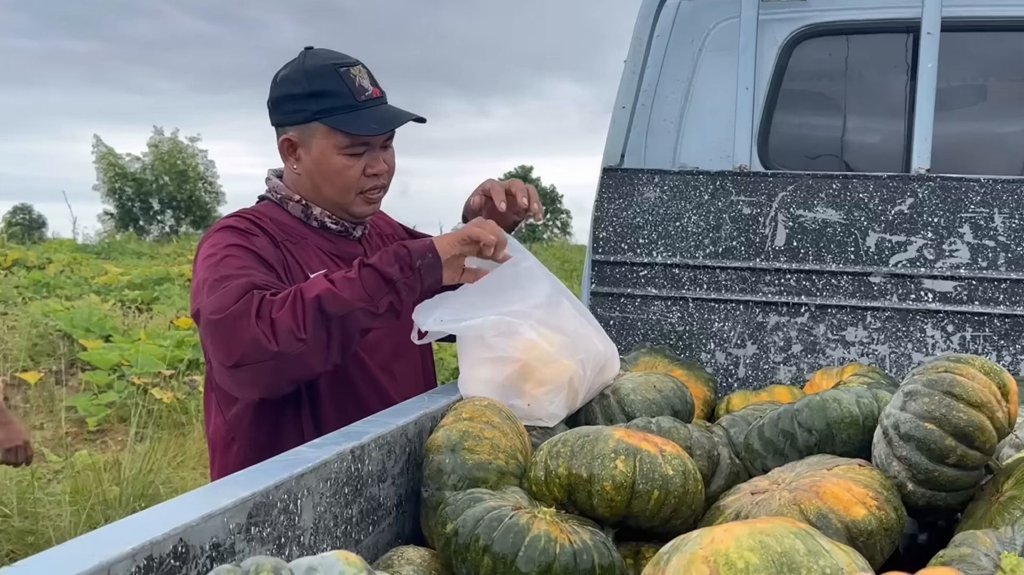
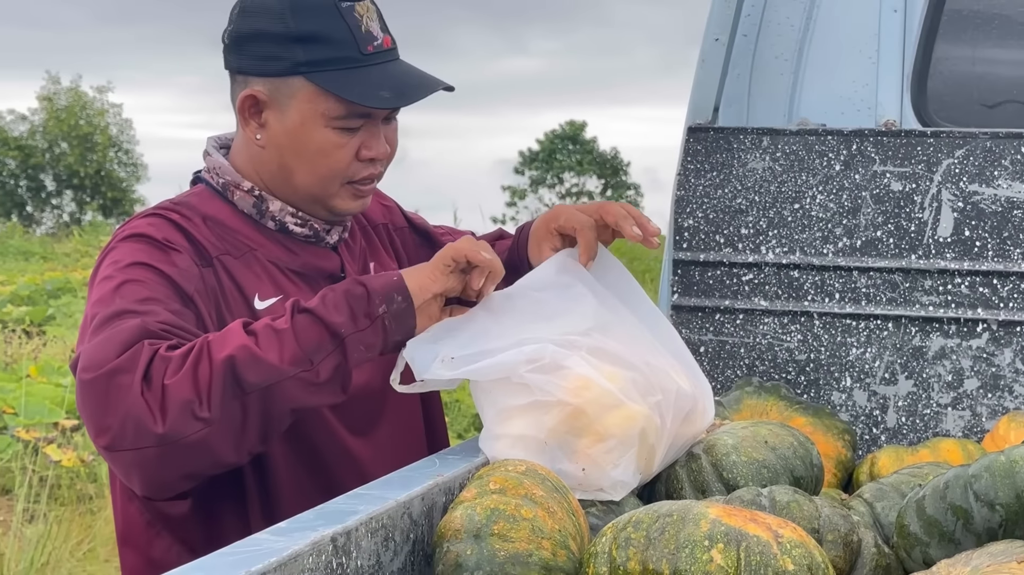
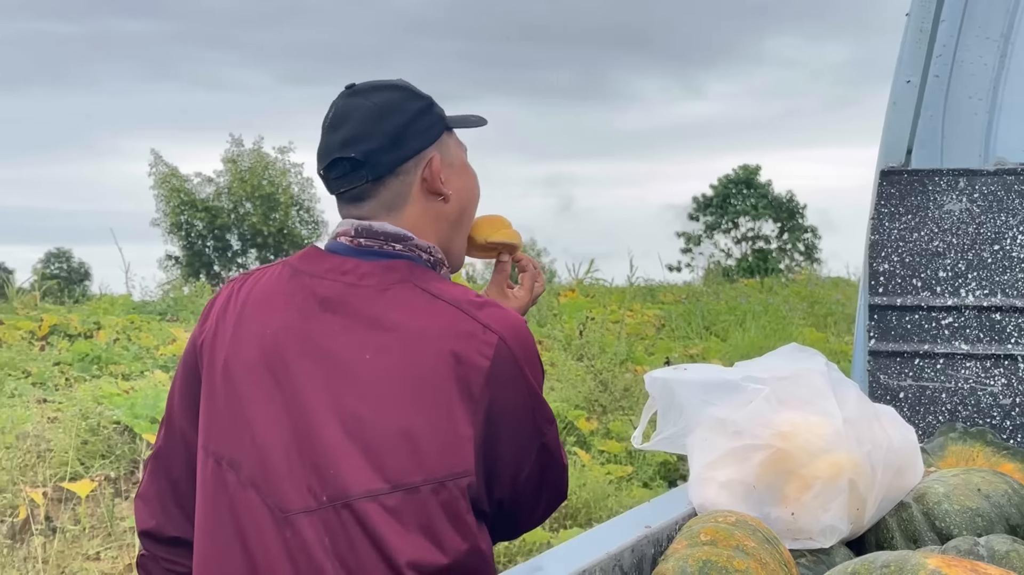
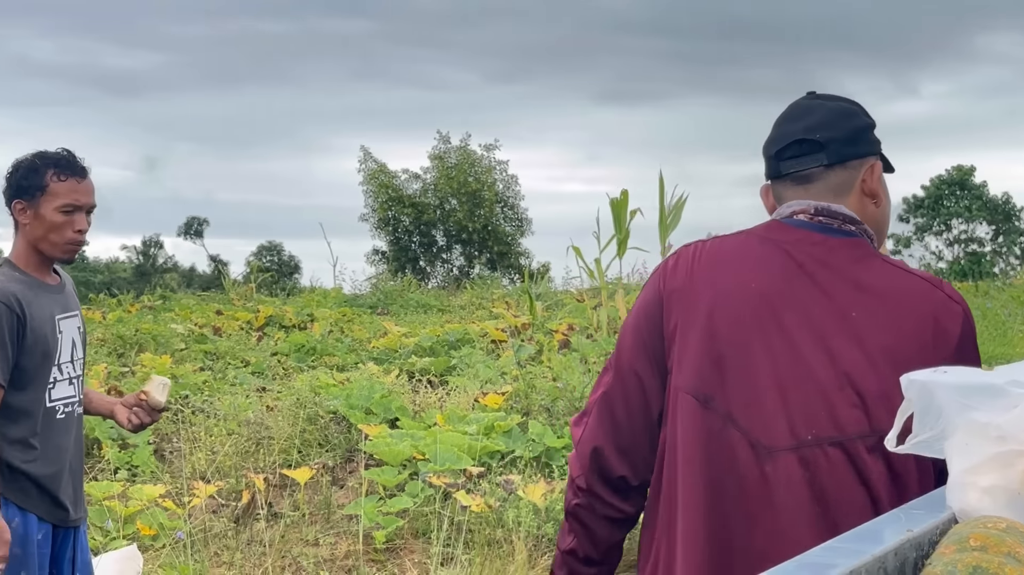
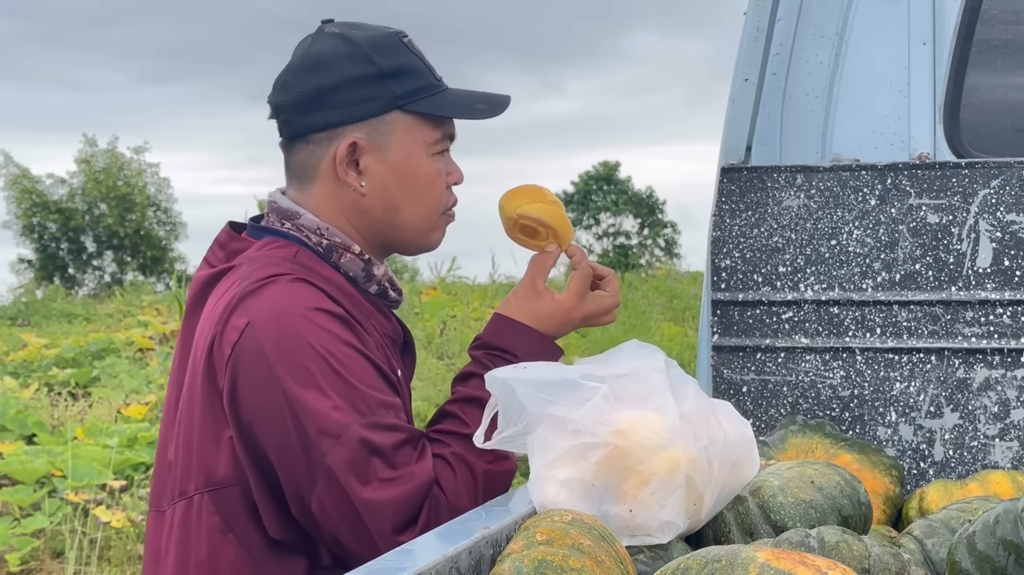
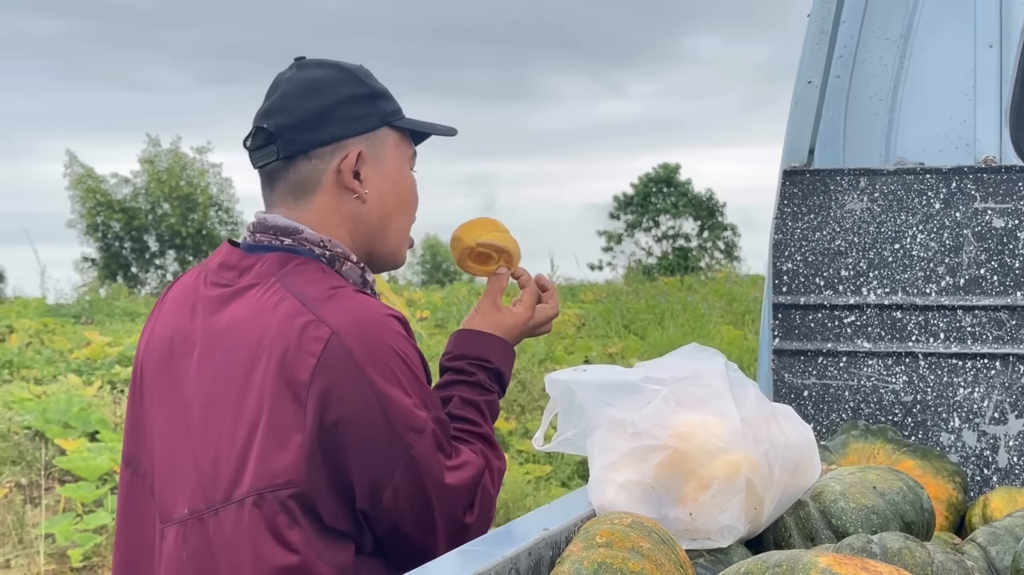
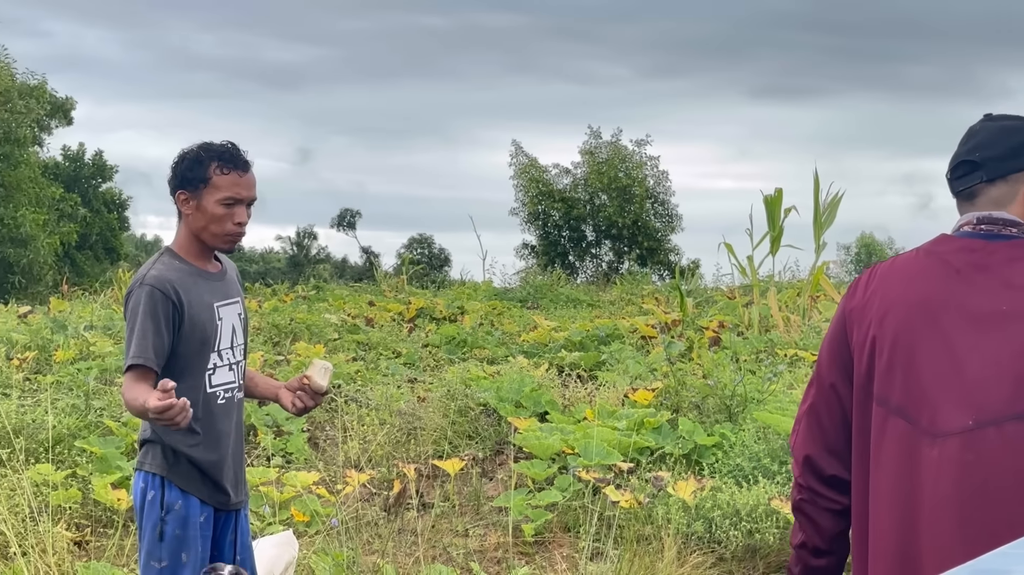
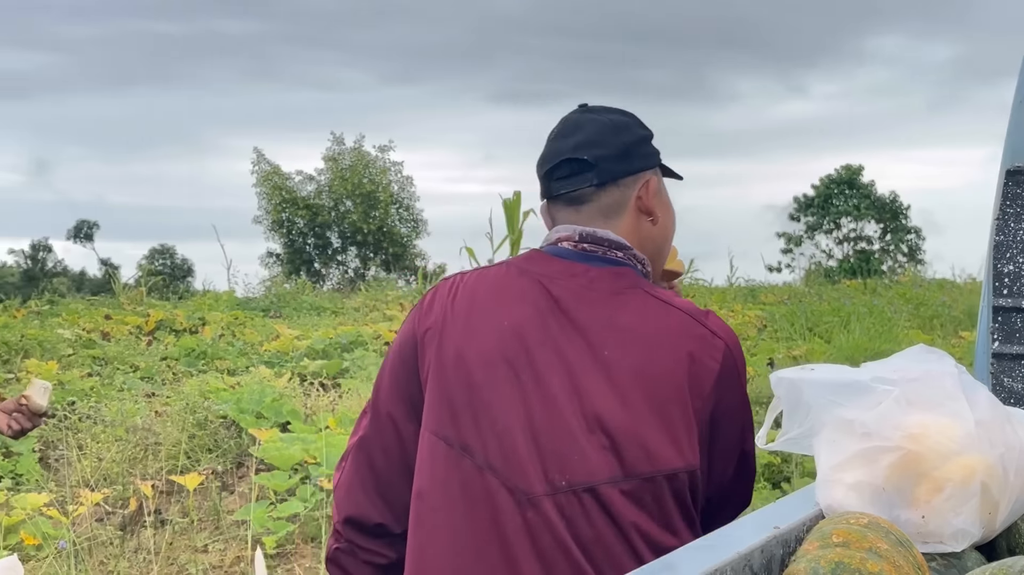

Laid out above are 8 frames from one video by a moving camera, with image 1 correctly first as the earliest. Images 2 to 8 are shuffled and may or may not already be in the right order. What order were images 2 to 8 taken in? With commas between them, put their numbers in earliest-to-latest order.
2, 5, 6, 3, 8, 4, 7
